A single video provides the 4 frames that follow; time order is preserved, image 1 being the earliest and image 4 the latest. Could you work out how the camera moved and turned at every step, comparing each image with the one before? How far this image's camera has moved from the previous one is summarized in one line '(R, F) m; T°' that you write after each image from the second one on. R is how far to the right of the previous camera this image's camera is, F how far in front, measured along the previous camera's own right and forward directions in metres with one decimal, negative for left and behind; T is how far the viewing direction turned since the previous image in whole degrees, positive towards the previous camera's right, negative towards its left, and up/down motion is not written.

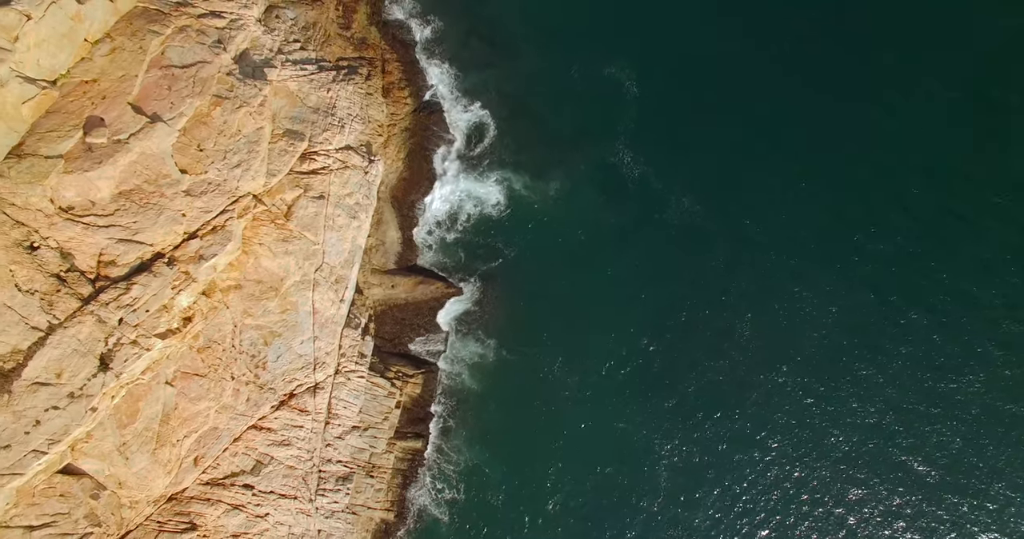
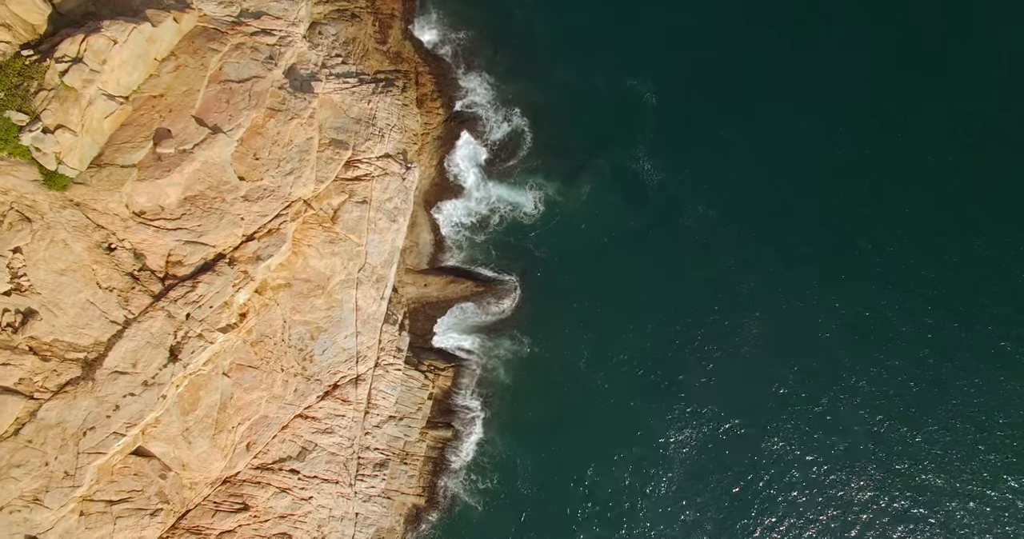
(-1.8, -2.9) m; 0°
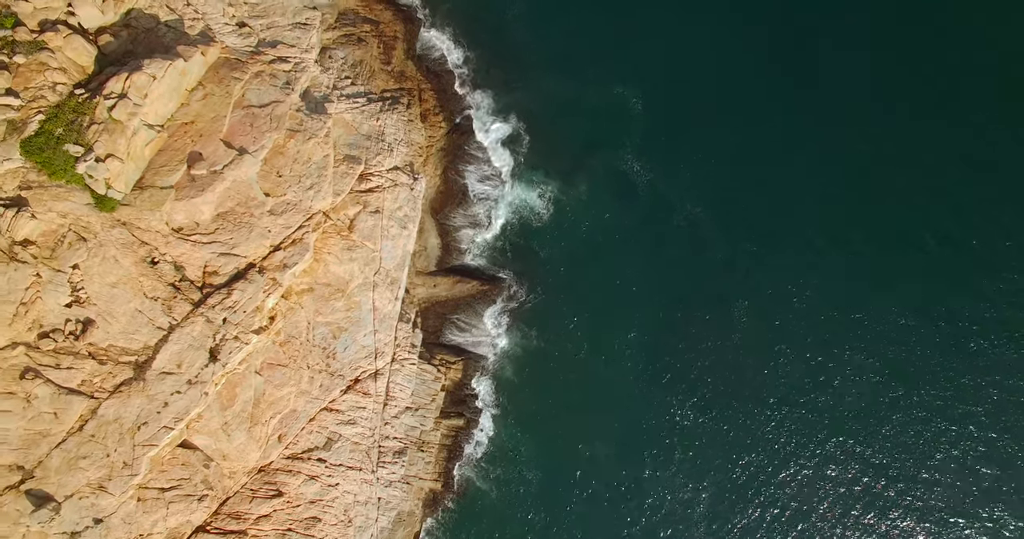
(-0.1, -3.8) m; 0°
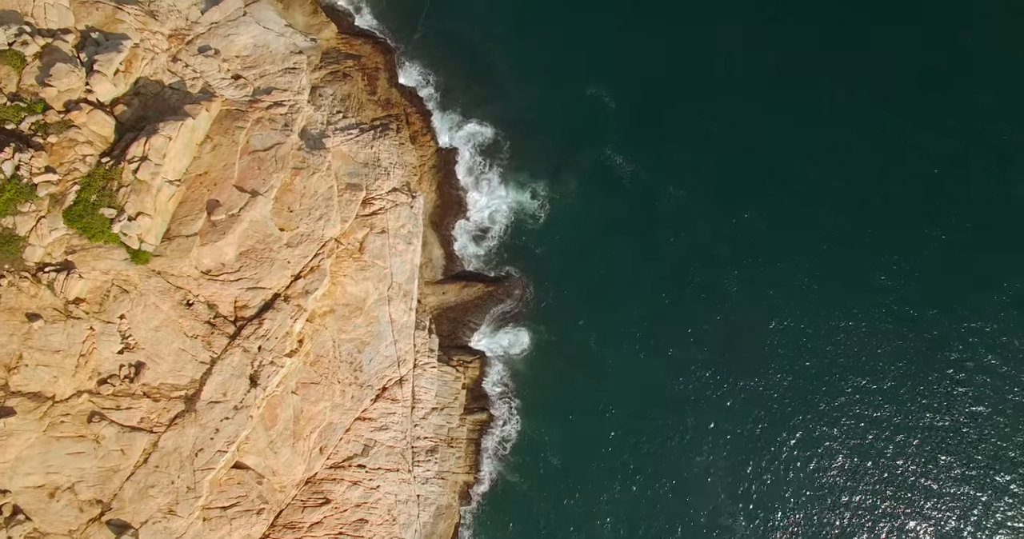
(+0.1, -3.6) m; 0°
